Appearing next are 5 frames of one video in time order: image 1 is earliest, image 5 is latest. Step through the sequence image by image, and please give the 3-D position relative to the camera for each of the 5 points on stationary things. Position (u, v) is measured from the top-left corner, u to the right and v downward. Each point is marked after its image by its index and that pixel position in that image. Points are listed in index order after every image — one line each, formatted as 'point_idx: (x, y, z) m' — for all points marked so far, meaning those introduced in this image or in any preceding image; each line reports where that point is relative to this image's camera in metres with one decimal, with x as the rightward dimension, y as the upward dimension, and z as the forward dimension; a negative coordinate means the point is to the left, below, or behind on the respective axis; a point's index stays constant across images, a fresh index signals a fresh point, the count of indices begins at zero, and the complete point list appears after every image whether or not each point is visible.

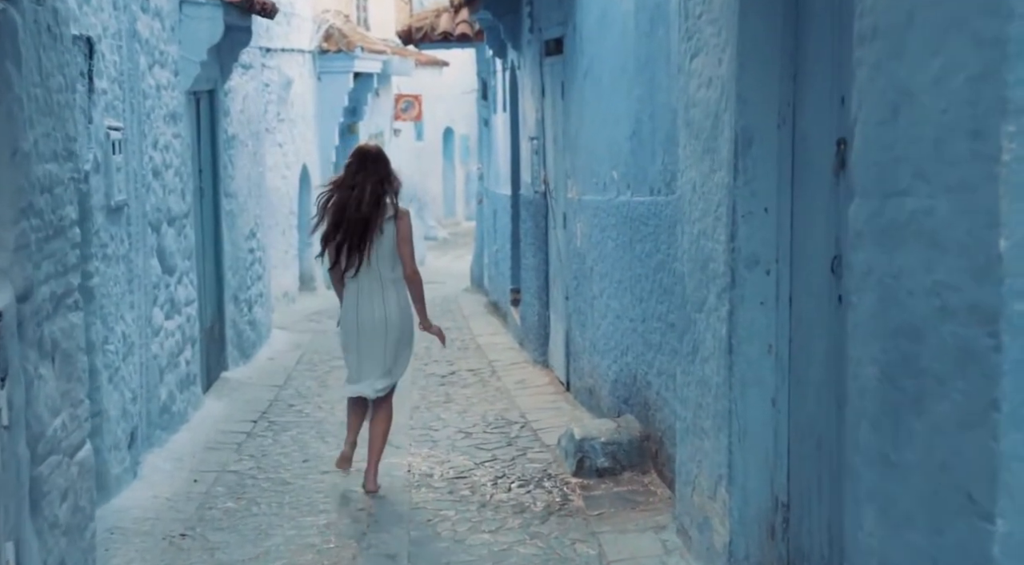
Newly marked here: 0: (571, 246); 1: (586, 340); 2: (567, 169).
0: (+0.4, +0.2, +9.2) m
1: (+0.4, -0.3, +8.6) m
2: (+0.4, +0.7, +9.2) m
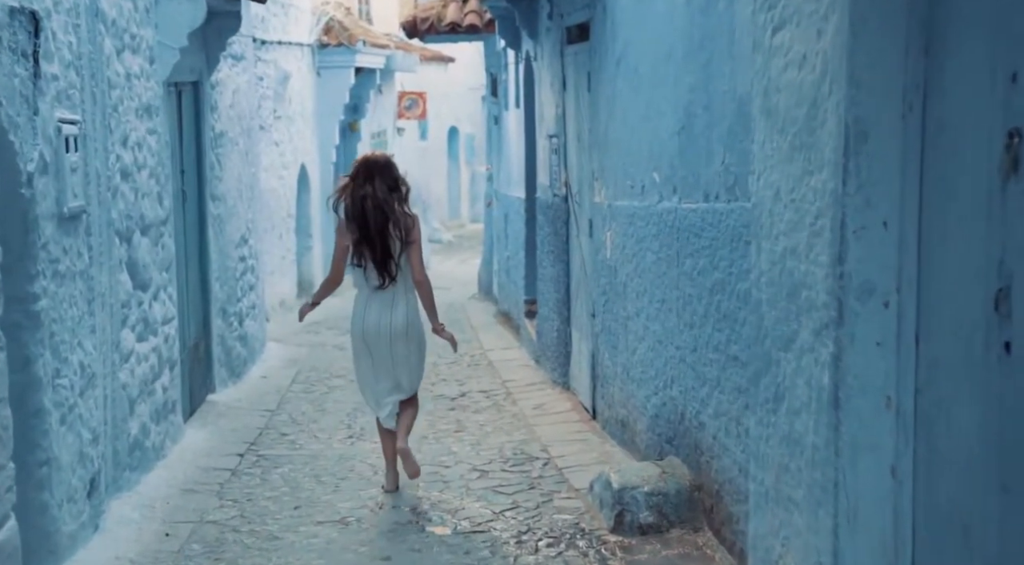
0: (+0.5, +0.1, +8.1) m
1: (+0.6, -0.4, +7.6) m
2: (+0.5, +0.7, +8.2) m
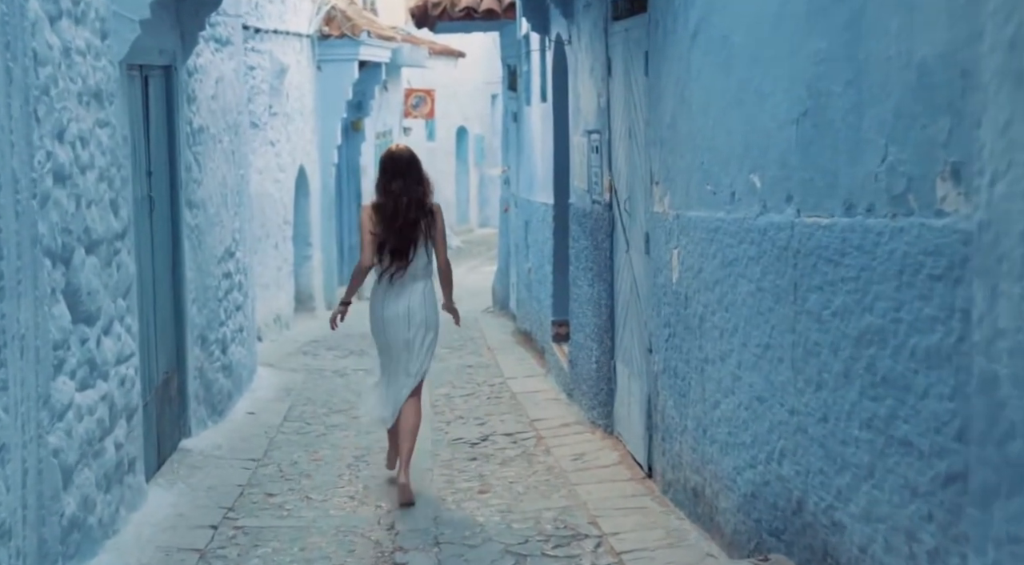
0: (+0.7, 0.0, +6.6) m
1: (+0.7, -0.6, +6.0) m
2: (+0.7, +0.5, +6.6) m
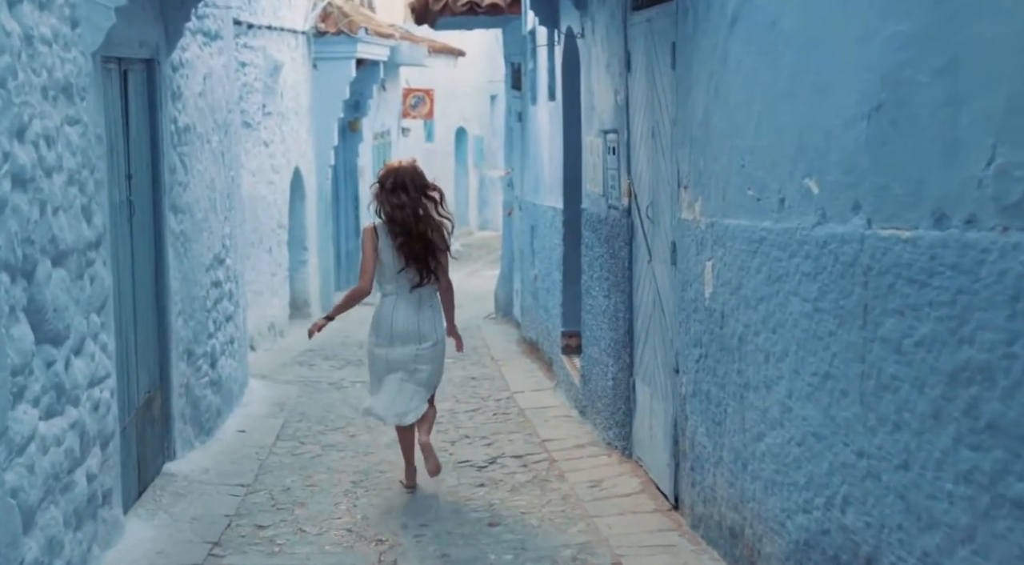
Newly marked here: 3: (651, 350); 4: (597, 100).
0: (+0.7, -0.1, +5.9) m
1: (+0.8, -0.6, +5.4) m
2: (+0.7, +0.5, +6.0) m
3: (+0.7, -0.3, +6.9) m
4: (+0.5, +1.1, +8.2) m
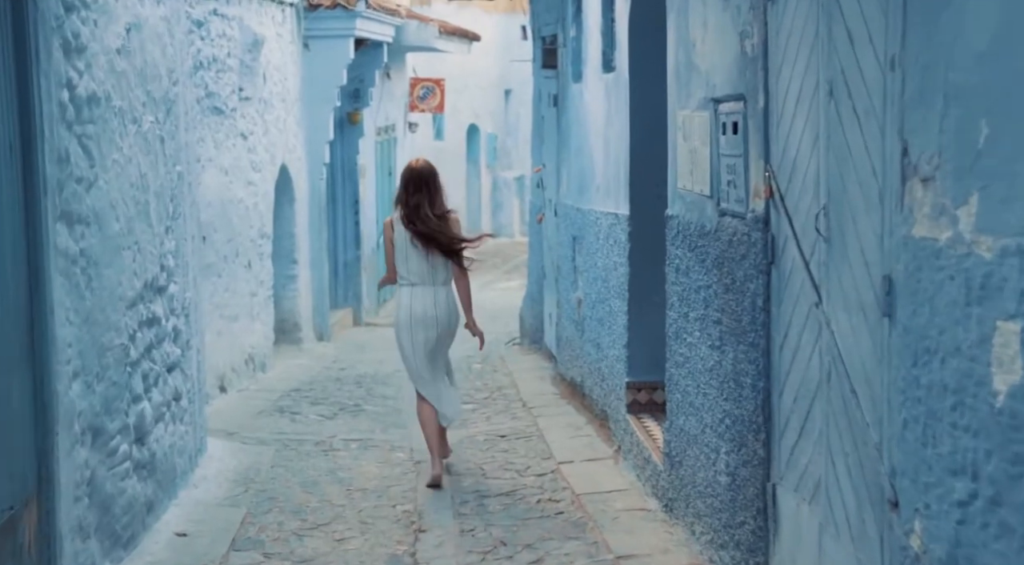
0: (+1.0, -0.2, +3.2) m
1: (+1.0, -0.8, +2.7) m
2: (+0.9, +0.3, +3.3) m
3: (+0.9, -0.5, +4.2) m
4: (+0.7, +0.9, +5.5) m
